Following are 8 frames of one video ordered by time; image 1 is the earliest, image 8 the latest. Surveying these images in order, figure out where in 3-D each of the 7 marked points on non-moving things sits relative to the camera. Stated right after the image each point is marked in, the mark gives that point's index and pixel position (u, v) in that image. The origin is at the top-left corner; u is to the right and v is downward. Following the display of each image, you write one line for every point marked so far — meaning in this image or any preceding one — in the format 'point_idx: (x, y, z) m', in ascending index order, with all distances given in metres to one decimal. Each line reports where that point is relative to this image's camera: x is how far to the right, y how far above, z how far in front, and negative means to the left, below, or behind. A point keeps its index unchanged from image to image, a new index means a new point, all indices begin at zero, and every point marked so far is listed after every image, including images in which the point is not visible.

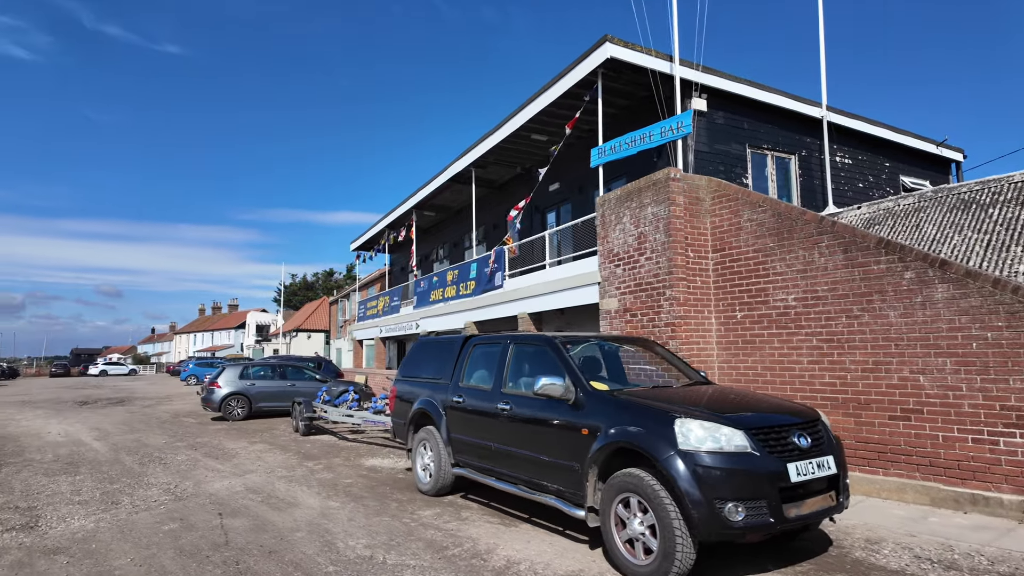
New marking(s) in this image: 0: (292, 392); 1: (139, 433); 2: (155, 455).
0: (-6.3, -3.0, +16.9) m
1: (-8.5, -3.3, +13.5) m
2: (-6.5, -3.1, +10.8) m
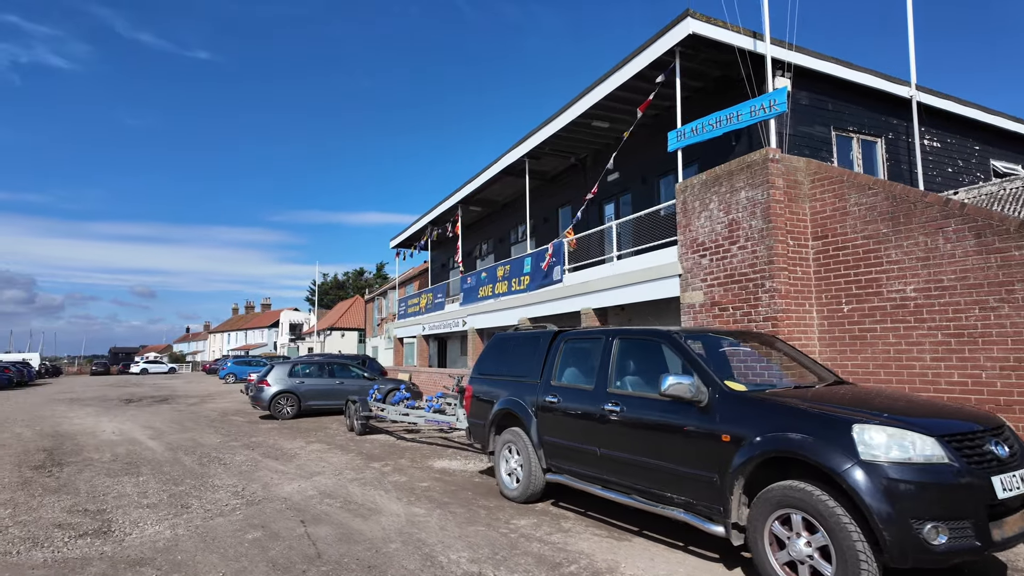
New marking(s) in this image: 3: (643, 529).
0: (-4.8, -2.9, +16.6) m
1: (-7.1, -3.2, +13.2) m
2: (-5.3, -3.0, +10.5) m
3: (+1.2, -2.2, +5.3) m
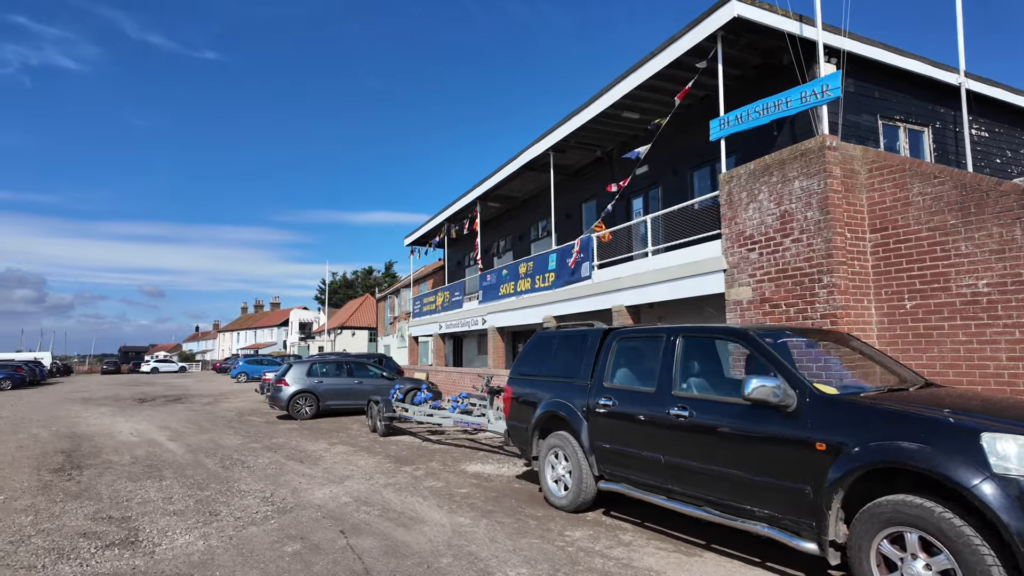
0: (-4.2, -2.8, +16.3) m
1: (-6.6, -3.2, +12.9) m
2: (-4.7, -2.9, +10.2) m
3: (+1.7, -2.1, +4.9) m
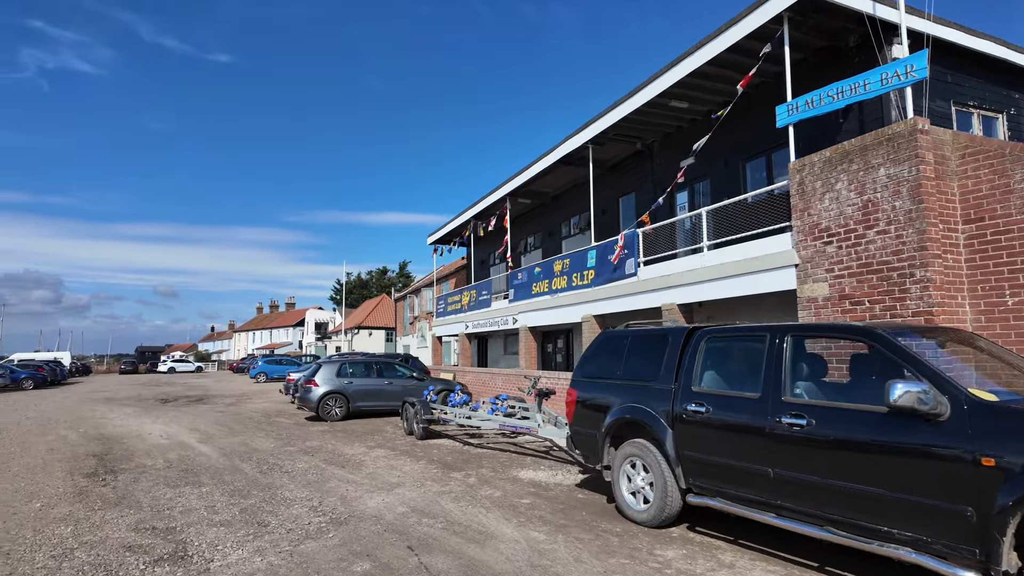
0: (-3.3, -2.8, +15.9) m
1: (-5.7, -3.1, +12.6) m
2: (-3.9, -2.9, +9.8) m
3: (+2.4, -2.1, +4.4) m
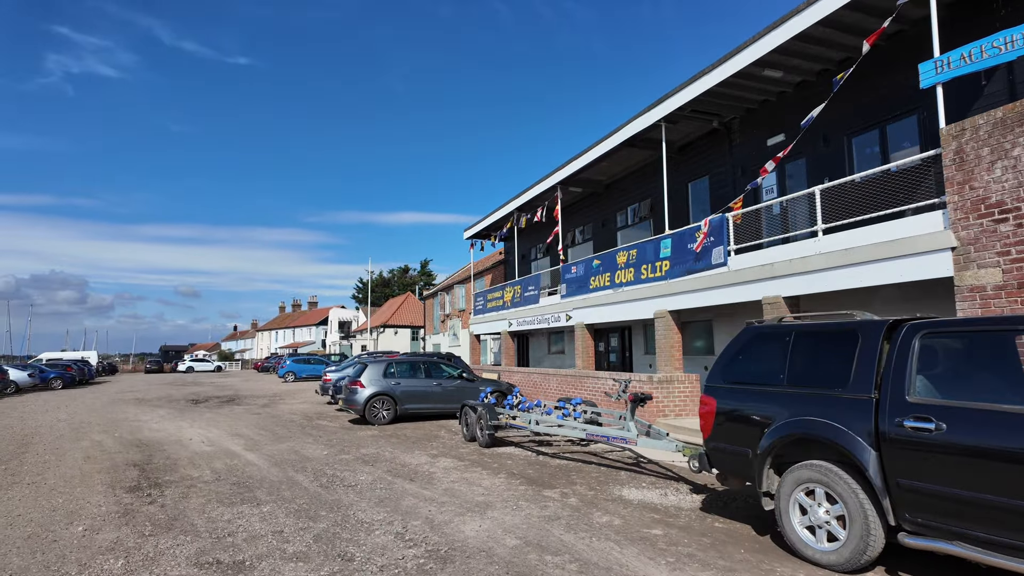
0: (-1.8, -2.6, +14.8) m
1: (-4.4, -3.0, +11.6) m
2: (-2.7, -2.8, +8.8) m
3: (+3.5, -1.9, +3.3) m
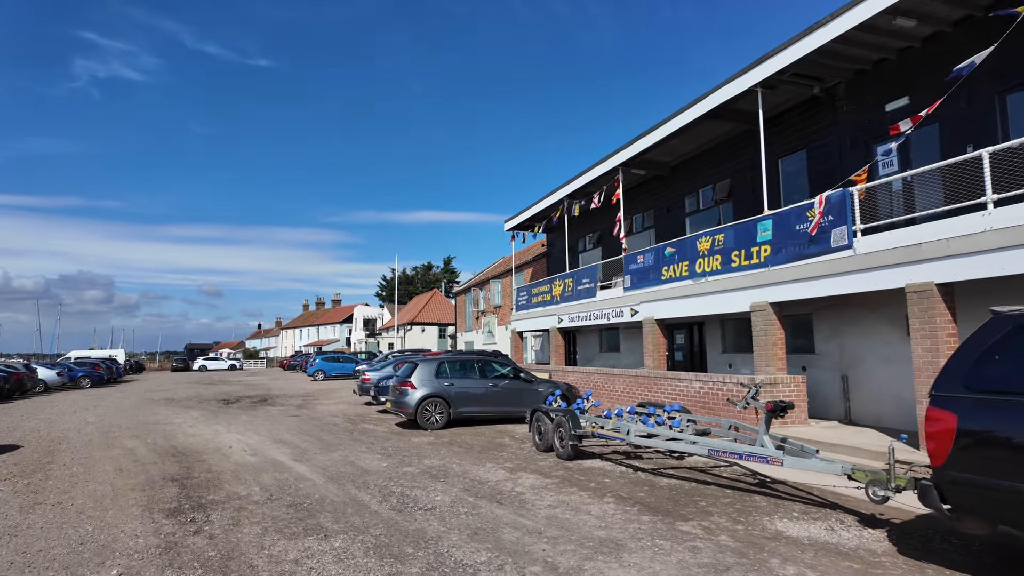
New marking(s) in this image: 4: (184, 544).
0: (-0.4, -2.5, +13.5) m
1: (-3.0, -2.8, +10.4) m
2: (-1.4, -2.6, +7.5) m
3: (+4.6, -1.8, +1.8) m
4: (-3.1, -2.4, +5.6) m
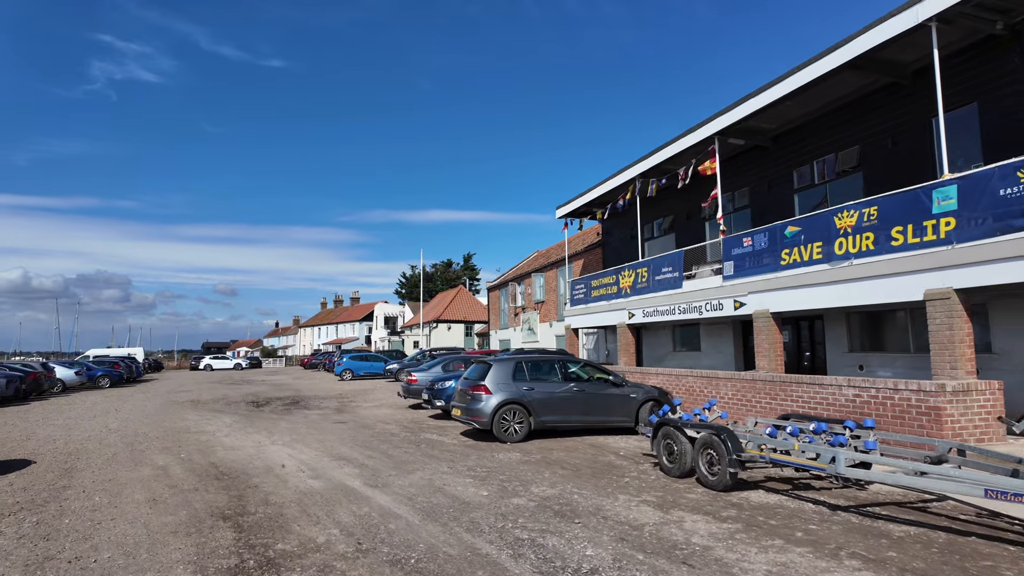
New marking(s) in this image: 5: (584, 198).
0: (+1.4, -2.2, +11.5) m
1: (-1.3, -2.6, +8.4) m
2: (+0.2, -2.4, +5.5) m
3: (+6.1, -1.6, -0.3) m
4: (-1.5, -2.2, +3.7) m
5: (+2.5, +3.0, +19.7) m
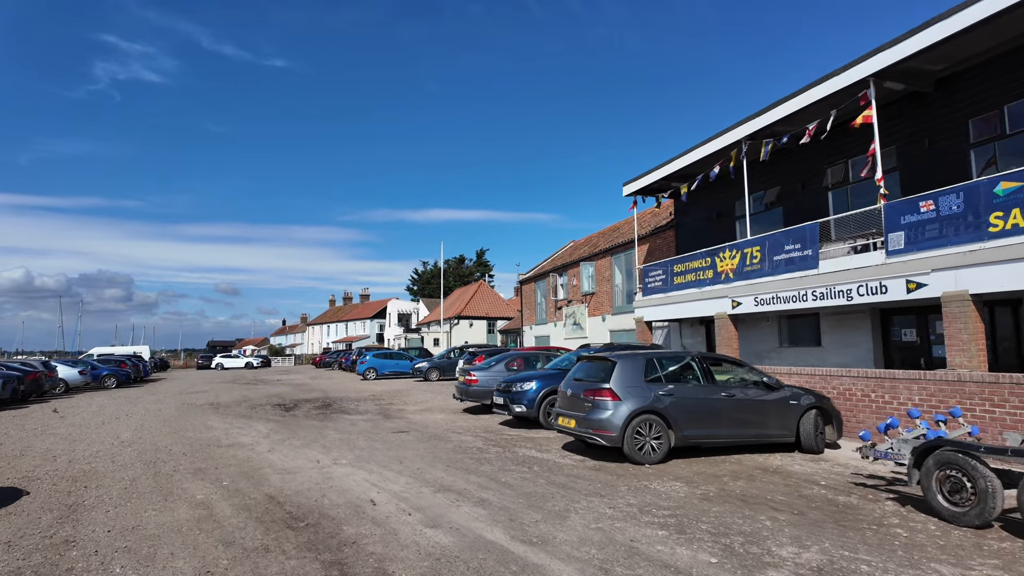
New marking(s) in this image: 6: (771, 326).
0: (+3.3, -1.8, +9.0) m
1: (+0.6, -2.2, +5.9) m
2: (+2.1, -2.0, +3.0) m
3: (+8.0, -1.2, -2.9) m
4: (+0.4, -1.9, +1.2) m
5: (+4.4, +3.4, +17.1) m
6: (+6.6, -0.9, +15.1) m
